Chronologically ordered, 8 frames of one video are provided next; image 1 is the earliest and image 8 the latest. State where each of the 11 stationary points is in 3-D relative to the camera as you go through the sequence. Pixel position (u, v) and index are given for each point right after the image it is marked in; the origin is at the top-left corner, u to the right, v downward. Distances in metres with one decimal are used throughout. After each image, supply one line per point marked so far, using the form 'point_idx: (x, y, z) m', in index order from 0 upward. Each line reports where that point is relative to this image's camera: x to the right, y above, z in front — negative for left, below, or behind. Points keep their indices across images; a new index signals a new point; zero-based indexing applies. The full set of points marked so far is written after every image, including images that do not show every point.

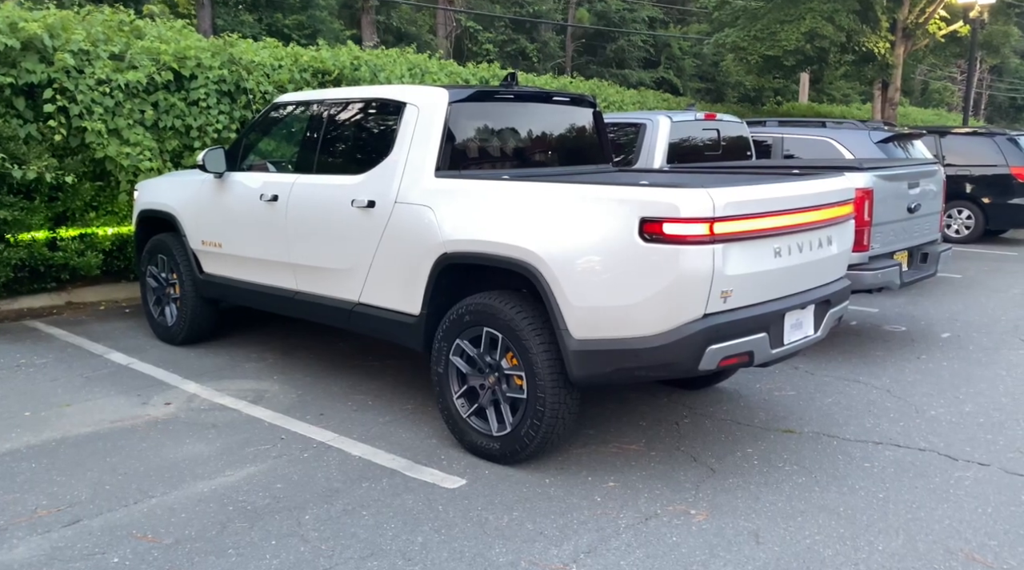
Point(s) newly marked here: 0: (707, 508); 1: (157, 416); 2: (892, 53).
0: (+0.9, -1.0, +3.9) m
1: (-2.1, -0.8, +5.1) m
2: (+8.2, +5.0, +18.4) m
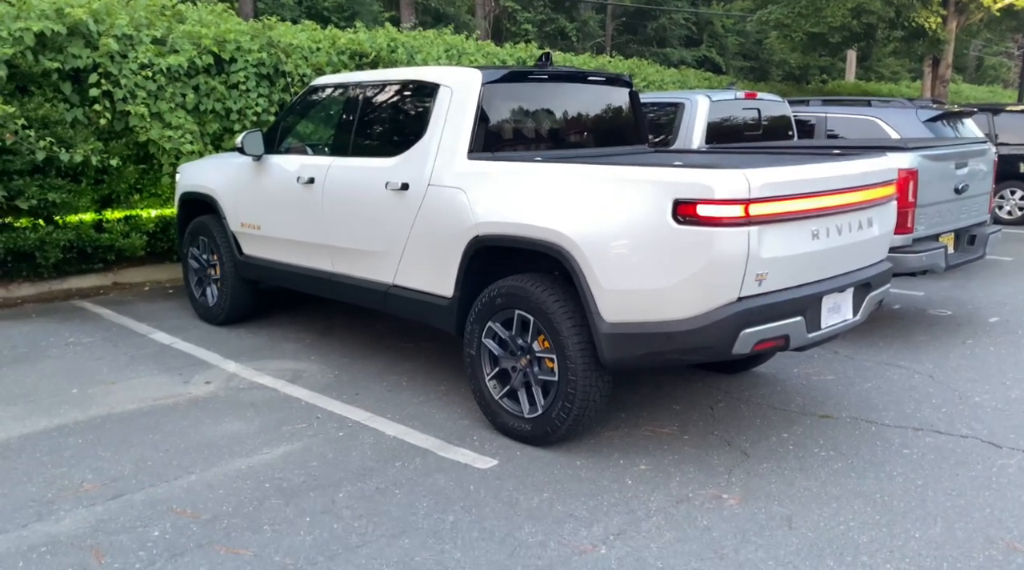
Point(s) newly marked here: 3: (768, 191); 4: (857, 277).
0: (+1.0, -0.9, +3.8) m
1: (-1.9, -0.7, +5.2) m
2: (+9.0, +5.4, +17.9) m
3: (+1.1, +0.4, +3.7) m
4: (+1.7, 0.0, +4.2) m
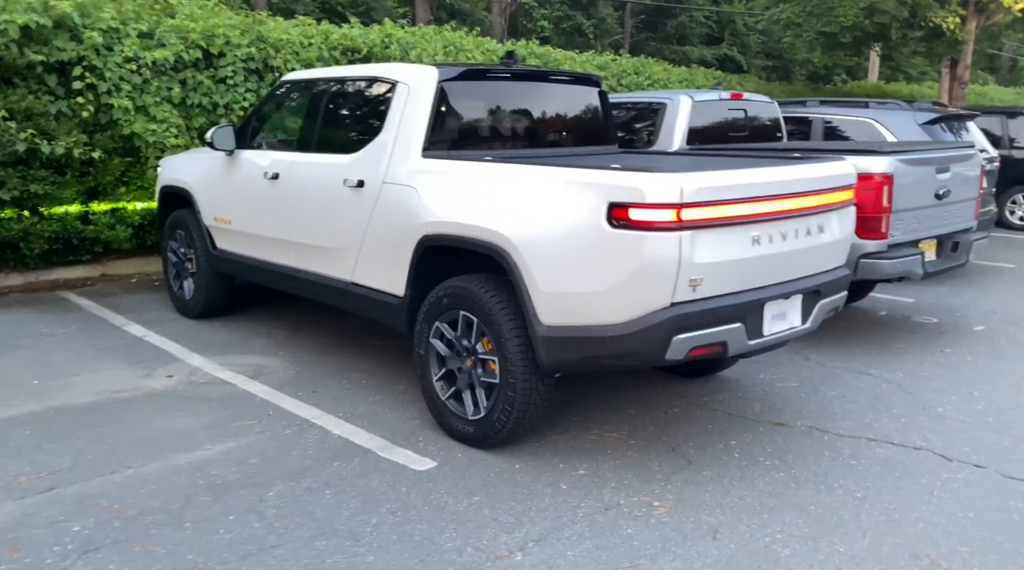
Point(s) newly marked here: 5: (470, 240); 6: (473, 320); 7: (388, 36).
0: (+0.7, -0.9, +3.8) m
1: (-2.2, -0.6, +5.3) m
2: (+9.2, +5.2, +17.6) m
3: (+0.8, +0.4, +3.6) m
4: (+1.4, 0.0, +4.2) m
5: (-0.2, +0.2, +4.2) m
6: (-0.2, -0.2, +4.2) m
7: (-1.4, +2.9, +10.0) m
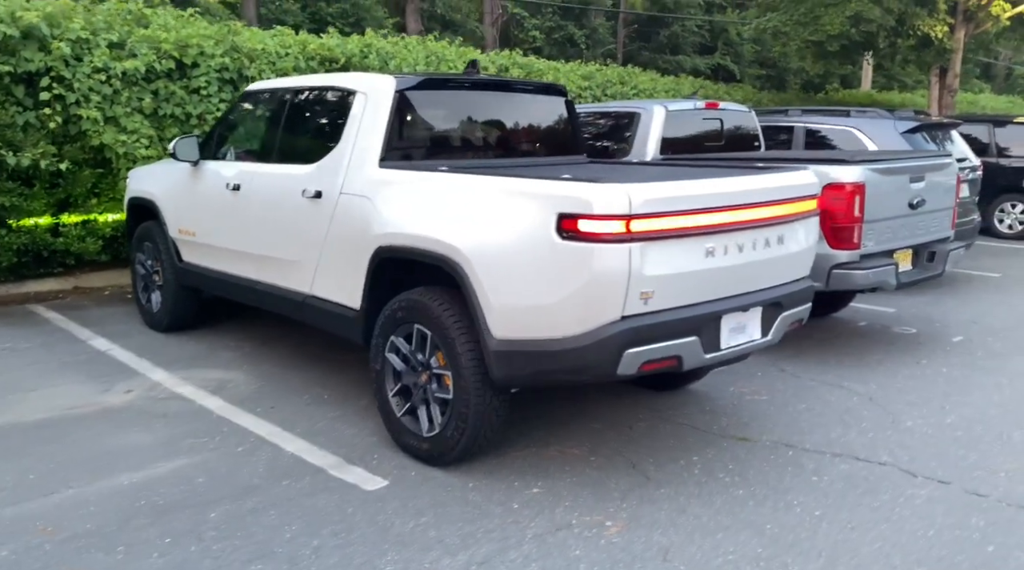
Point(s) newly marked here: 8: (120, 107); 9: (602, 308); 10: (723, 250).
0: (+0.5, -1.0, +3.7) m
1: (-2.4, -0.7, +5.2) m
2: (+9.0, +5.1, +17.6) m
3: (+0.6, +0.3, +3.5) m
4: (+1.2, -0.1, +4.1) m
5: (-0.4, +0.2, +4.1) m
6: (-0.4, -0.2, +4.1) m
7: (-1.7, +2.7, +9.9) m
8: (-3.5, +1.6, +7.6) m
9: (+0.4, -0.1, +3.5) m
10: (+0.9, +0.2, +3.8) m
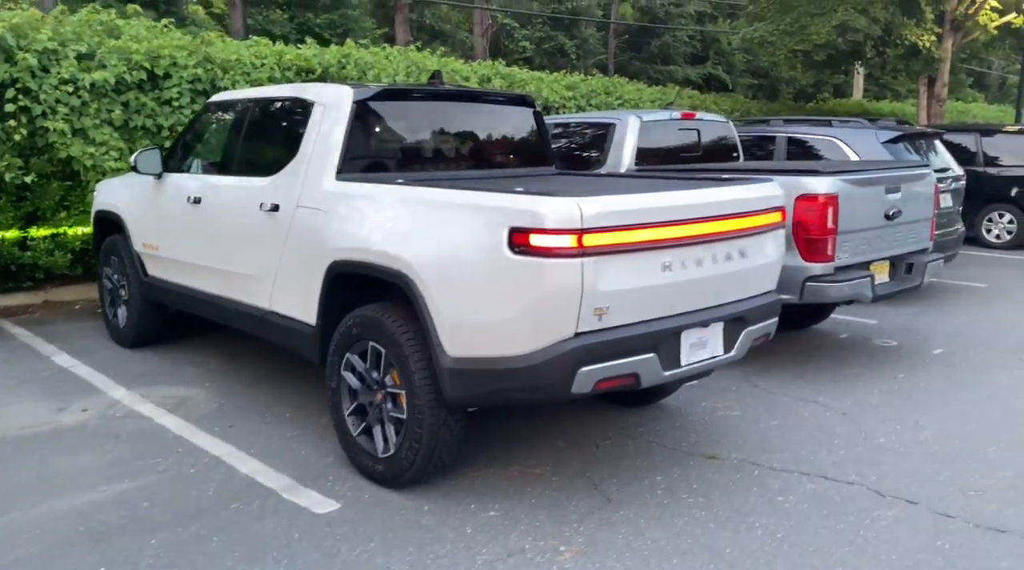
0: (+0.3, -1.1, +3.6) m
1: (-2.6, -0.8, +5.0) m
2: (+8.7, +4.9, +17.5) m
3: (+0.4, +0.3, +3.4) m
4: (+1.0, -0.1, +3.9) m
5: (-0.6, +0.1, +4.0) m
6: (-0.6, -0.3, +4.0) m
7: (-1.9, +2.6, +9.8) m
8: (-3.7, +1.5, +7.5) m
9: (+0.2, -0.2, +3.4) m
10: (+0.7, +0.1, +3.7) m
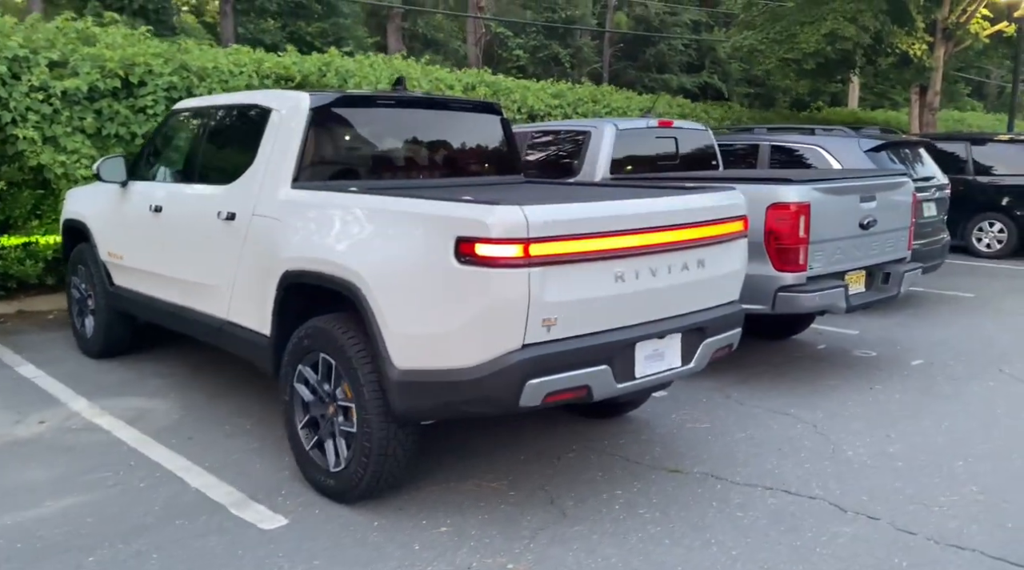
0: (+0.1, -1.1, +3.5) m
1: (-2.8, -0.9, +4.9) m
2: (+8.5, +4.7, +17.5) m
3: (+0.2, +0.2, +3.3) m
4: (+0.8, -0.2, +3.9) m
5: (-0.8, 0.0, +3.9) m
6: (-0.8, -0.4, +3.9) m
7: (-2.1, +2.5, +9.7) m
8: (-3.9, +1.4, +7.5) m
9: (0.0, -0.2, +3.3) m
10: (+0.5, 0.0, +3.6) m
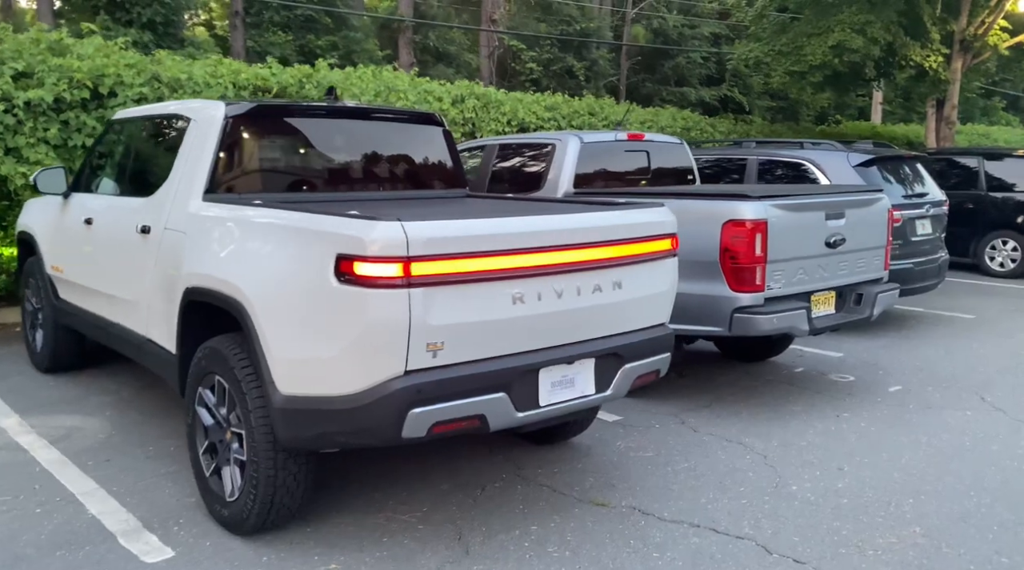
0: (-0.4, -1.2, +3.2) m
1: (-3.2, -0.9, +4.8) m
2: (+8.6, +4.3, +17.0) m
3: (-0.3, +0.1, +3.1) m
4: (+0.4, -0.3, +3.6) m
5: (-1.3, 0.0, +3.7) m
6: (-1.2, -0.4, +3.7) m
7: (-2.3, +2.3, +9.6) m
8: (-4.2, +1.3, +7.4) m
9: (-0.5, -0.3, +3.1) m
10: (+0.1, 0.0, +3.4) m
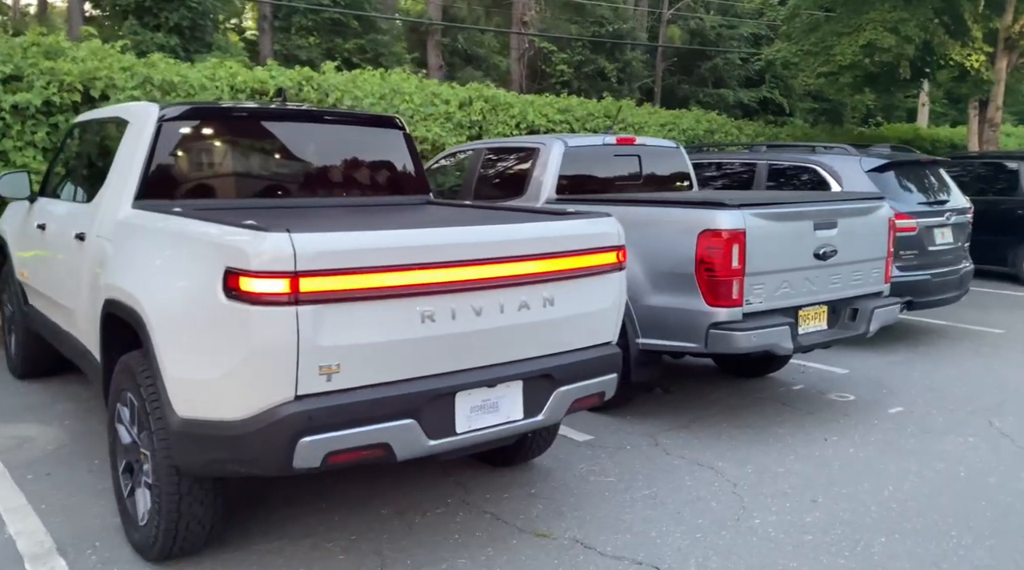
0: (-0.7, -1.3, +3.0) m
1: (-3.5, -1.0, +4.7) m
2: (+9.1, +4.1, +16.3) m
3: (-0.6, +0.1, +2.9) m
4: (+0.1, -0.3, +3.3) m
5: (-1.6, -0.1, +3.5) m
6: (-1.5, -0.5, +3.5) m
7: (-2.3, +2.3, +9.5) m
8: (-4.3, +1.2, +7.4) m
9: (-0.8, -0.3, +2.9) m
10: (-0.2, -0.1, +3.1) m
